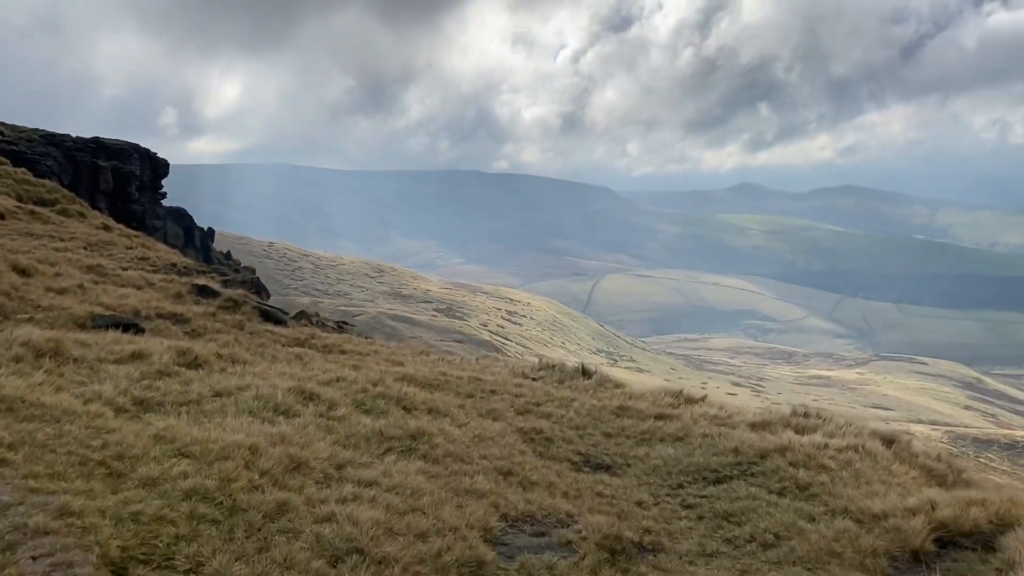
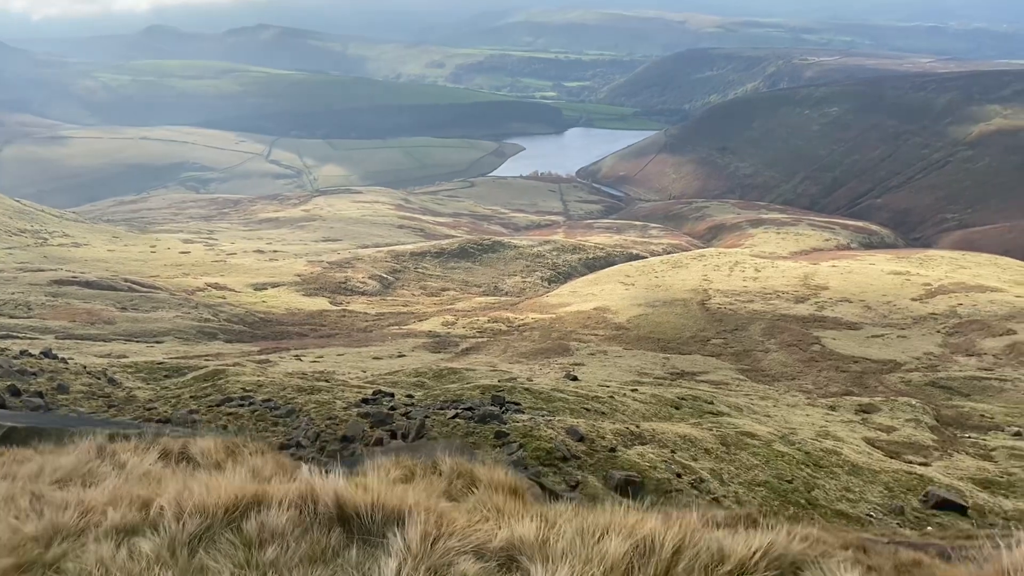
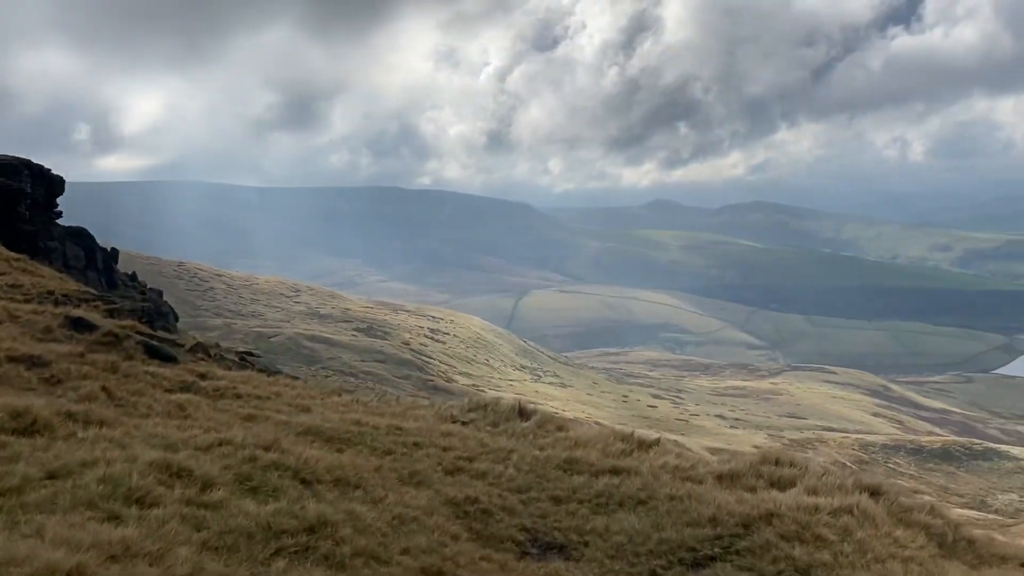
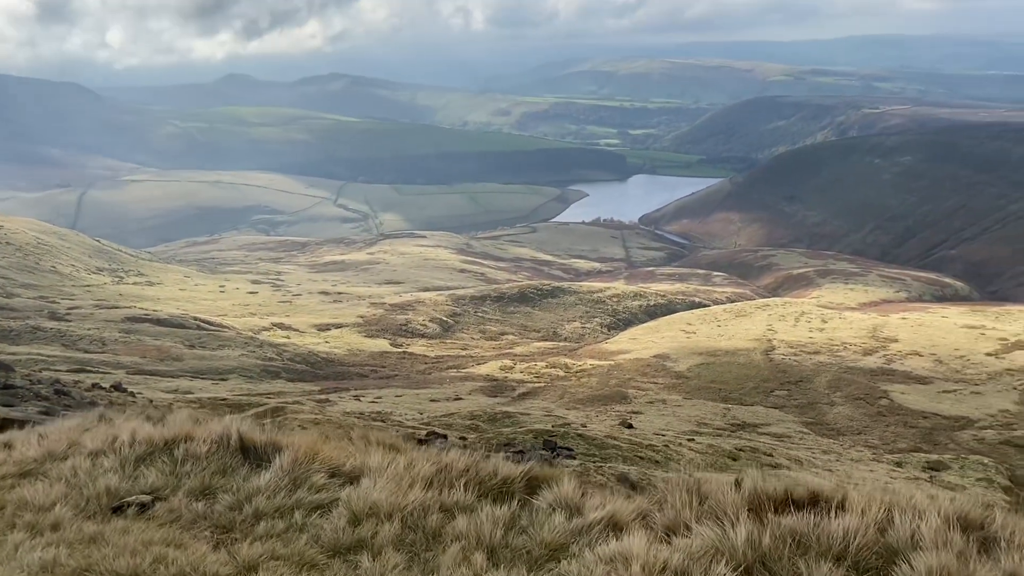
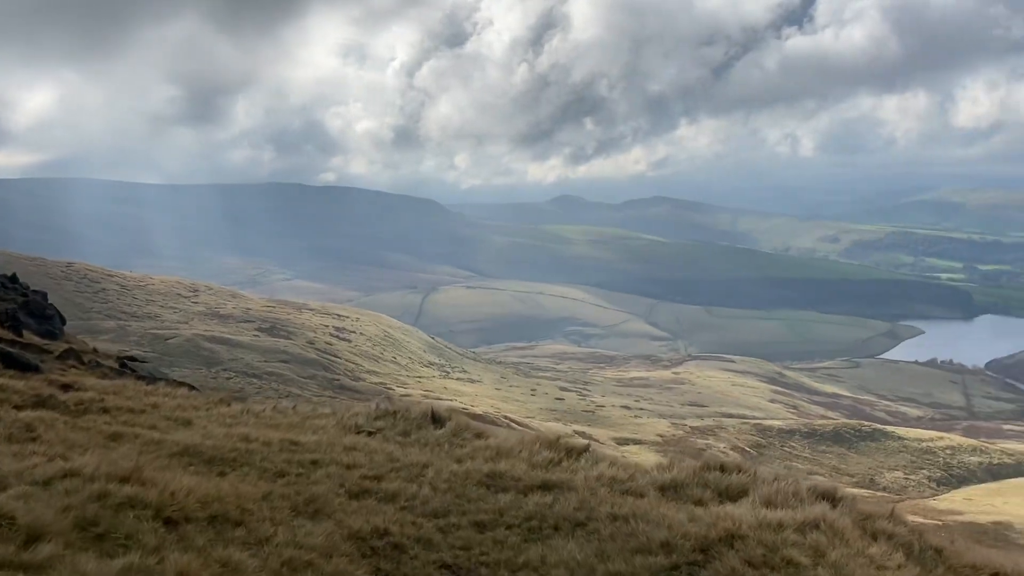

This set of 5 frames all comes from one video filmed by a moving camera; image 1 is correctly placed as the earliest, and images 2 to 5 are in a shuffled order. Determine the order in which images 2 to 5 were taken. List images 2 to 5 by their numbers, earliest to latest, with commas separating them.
3, 5, 4, 2
